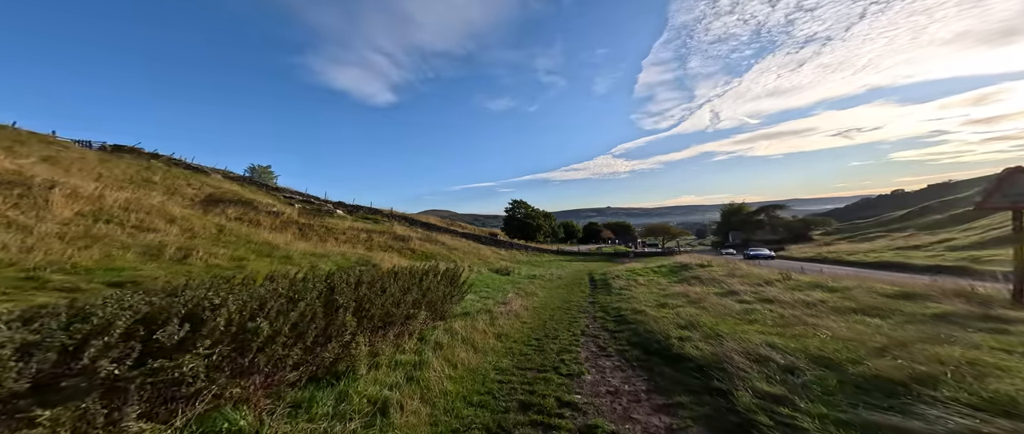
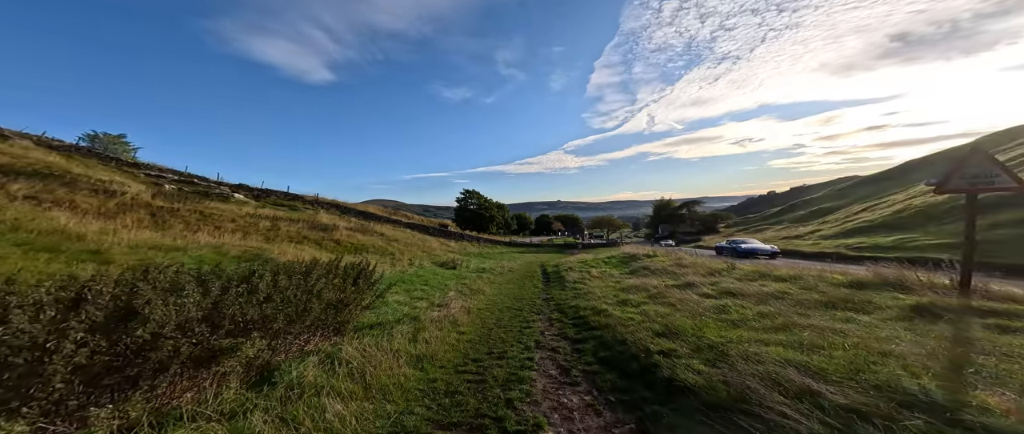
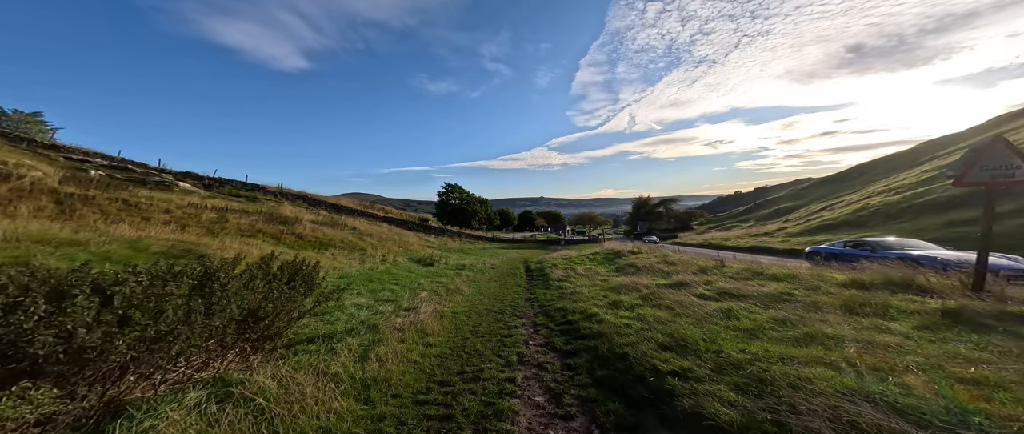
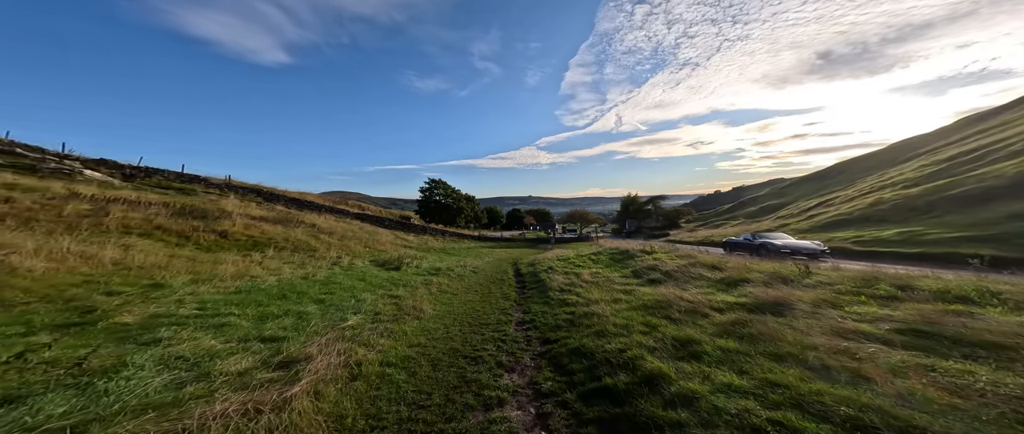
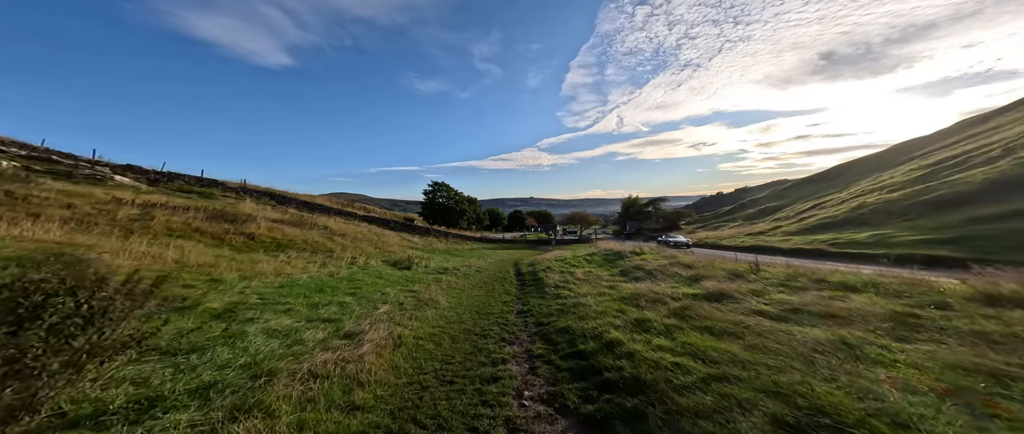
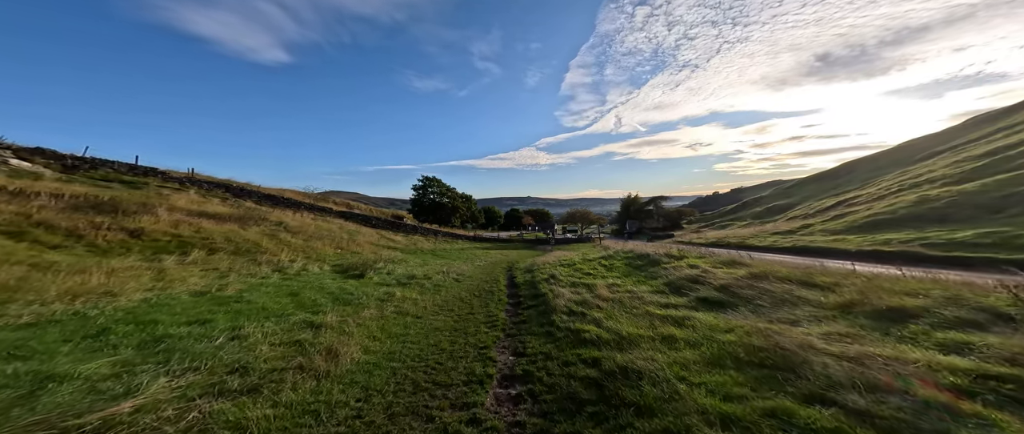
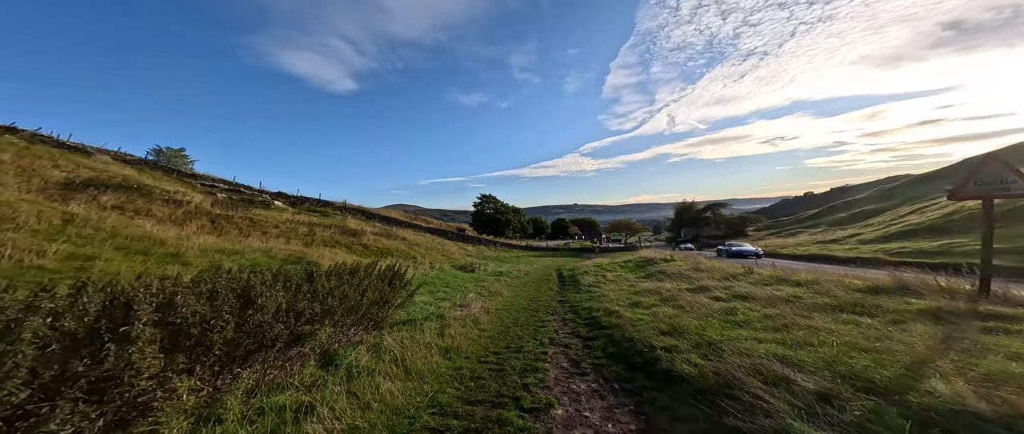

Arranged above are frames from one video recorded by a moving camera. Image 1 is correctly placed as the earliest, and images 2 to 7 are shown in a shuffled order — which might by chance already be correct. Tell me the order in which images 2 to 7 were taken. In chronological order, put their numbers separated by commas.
7, 2, 3, 5, 4, 6
